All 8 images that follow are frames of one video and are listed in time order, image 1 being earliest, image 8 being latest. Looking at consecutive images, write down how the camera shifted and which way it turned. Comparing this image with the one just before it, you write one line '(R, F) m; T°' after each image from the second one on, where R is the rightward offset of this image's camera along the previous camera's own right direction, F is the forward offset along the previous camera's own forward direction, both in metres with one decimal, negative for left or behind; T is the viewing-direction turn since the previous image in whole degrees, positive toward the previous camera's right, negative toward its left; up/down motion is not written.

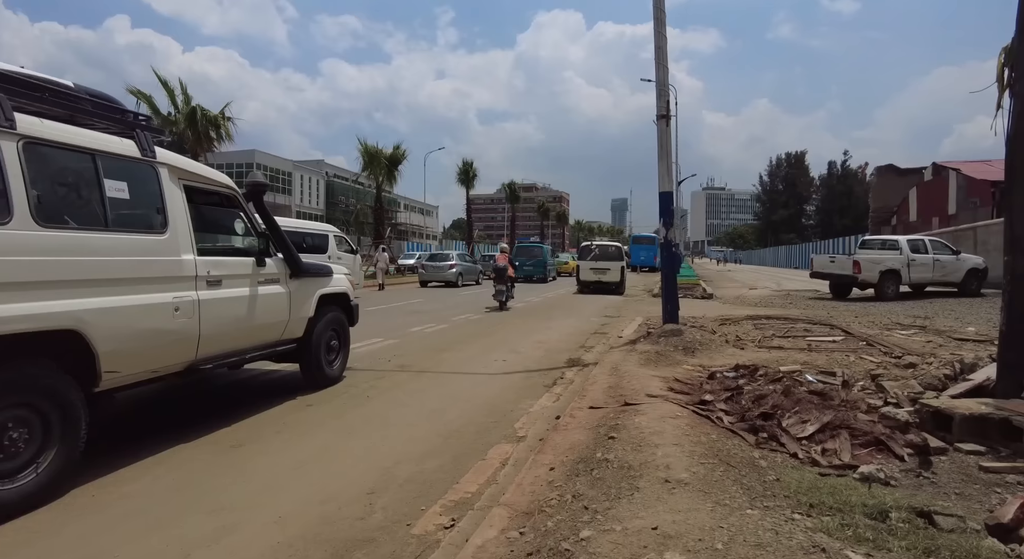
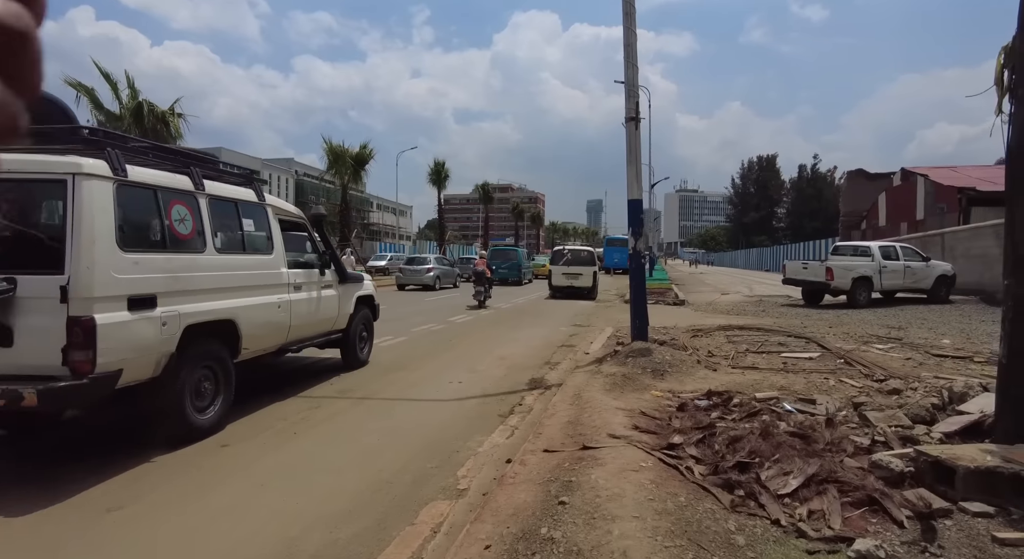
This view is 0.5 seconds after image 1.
(+0.3, +0.6) m; +3°
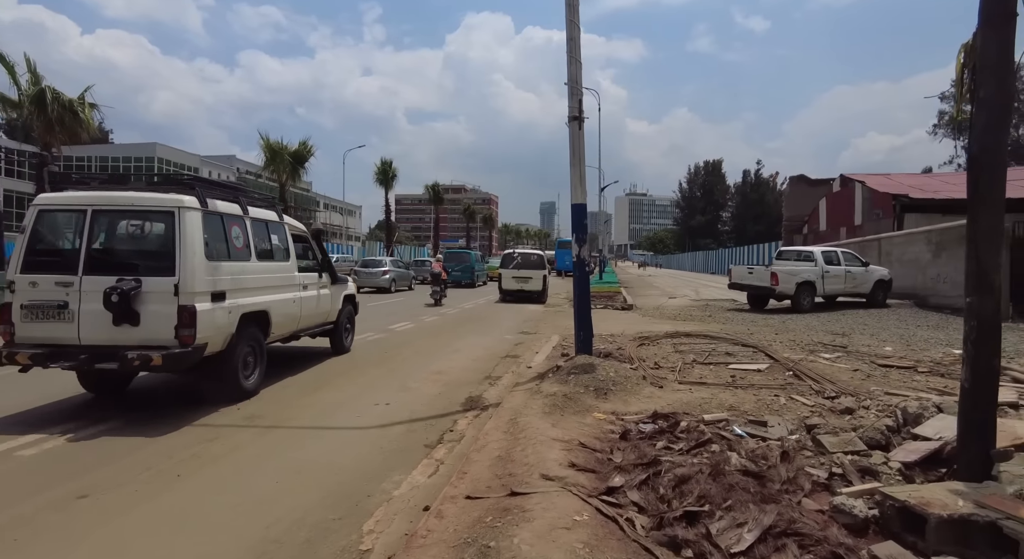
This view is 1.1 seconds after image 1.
(+0.3, +0.6) m; +5°
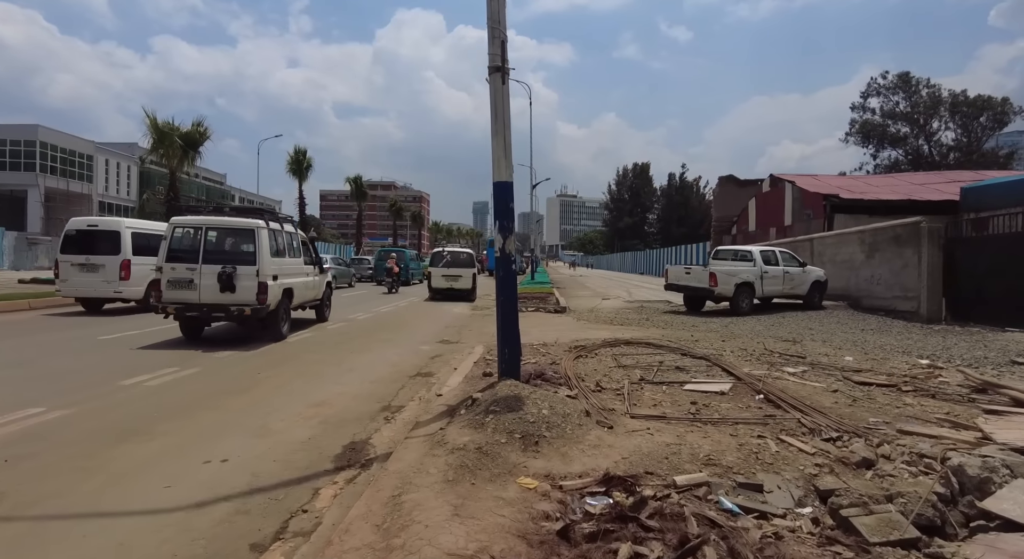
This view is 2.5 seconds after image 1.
(+0.3, +1.7) m; +7°
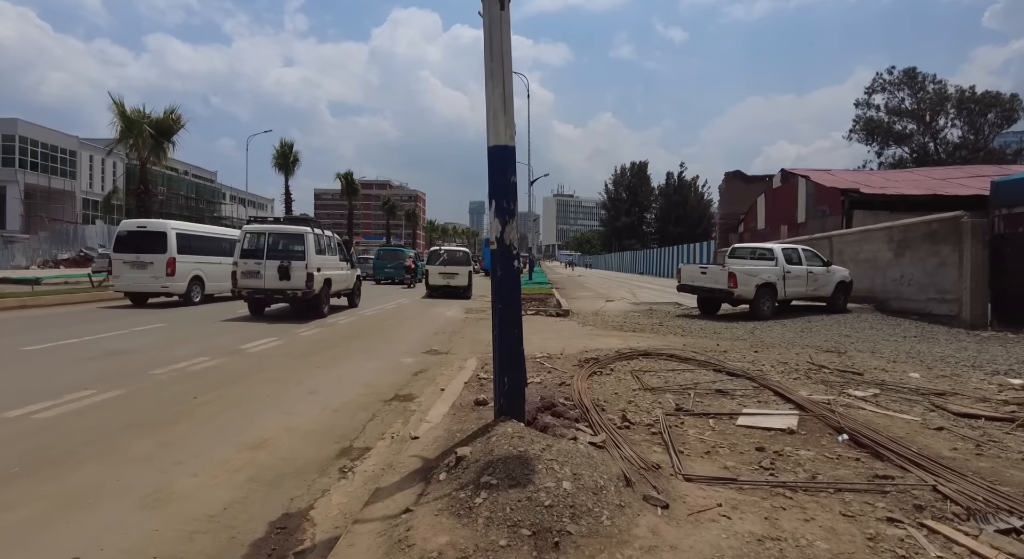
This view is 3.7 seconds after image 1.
(0.0, +1.5) m; 0°
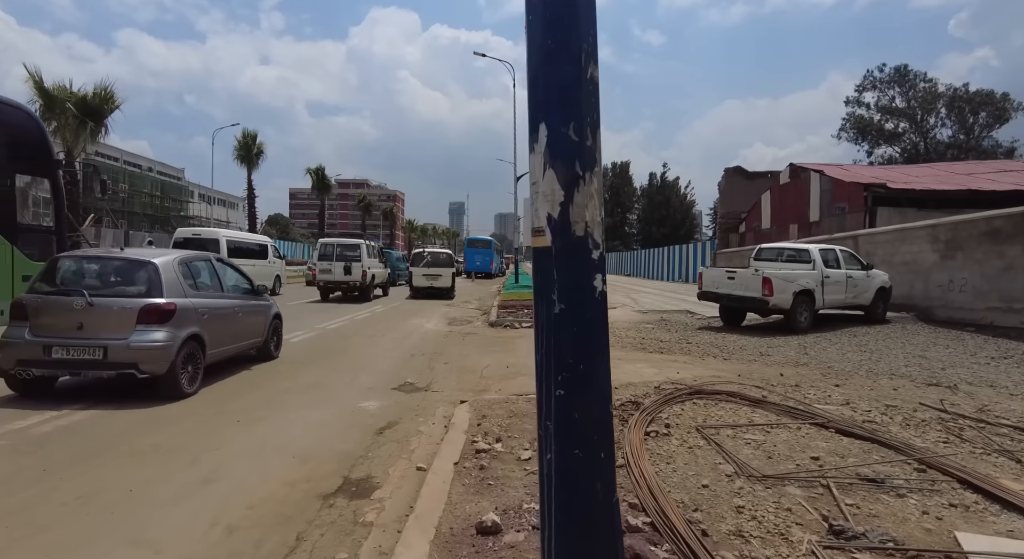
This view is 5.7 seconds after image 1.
(-0.3, +2.4) m; +2°
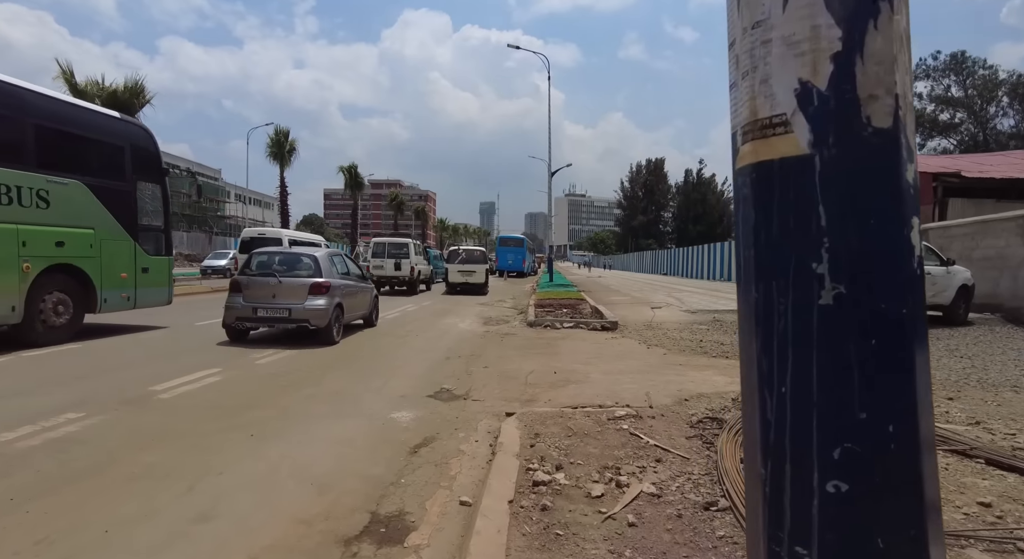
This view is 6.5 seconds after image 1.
(-0.3, +0.9) m; -3°
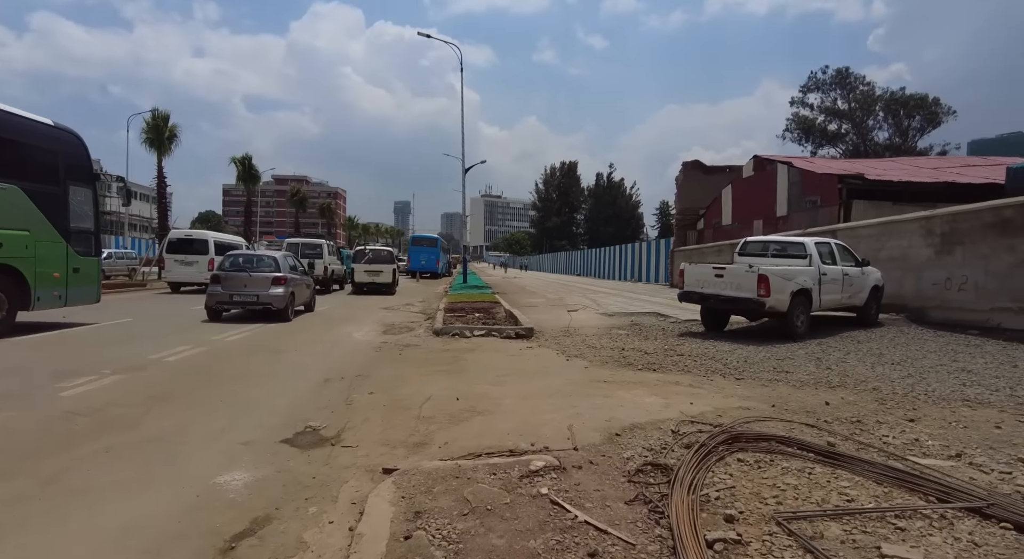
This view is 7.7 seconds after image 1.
(+0.3, +1.4) m; +9°
